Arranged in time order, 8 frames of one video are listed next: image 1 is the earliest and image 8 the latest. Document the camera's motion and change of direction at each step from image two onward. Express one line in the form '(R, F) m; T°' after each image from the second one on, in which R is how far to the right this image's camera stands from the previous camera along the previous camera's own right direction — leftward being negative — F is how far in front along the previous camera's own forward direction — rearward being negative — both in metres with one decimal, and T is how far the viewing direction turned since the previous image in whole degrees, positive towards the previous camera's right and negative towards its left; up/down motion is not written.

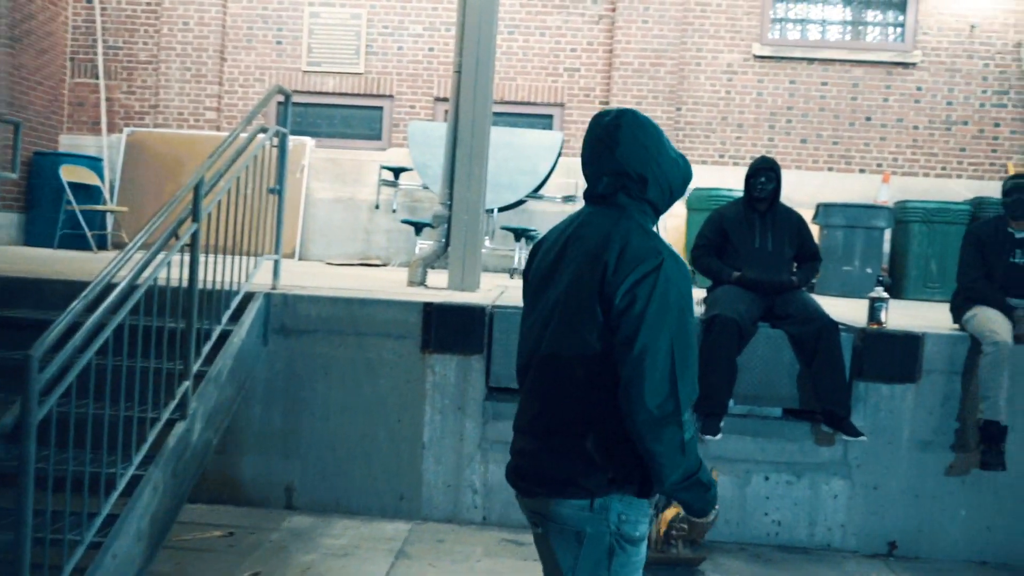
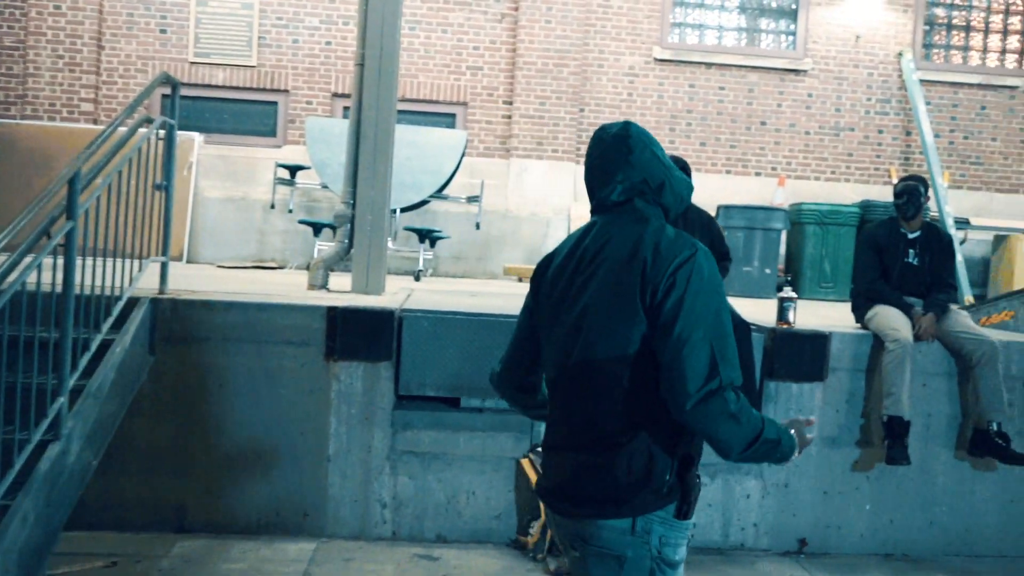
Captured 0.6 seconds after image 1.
(-0.1, +0.2) m; +7°
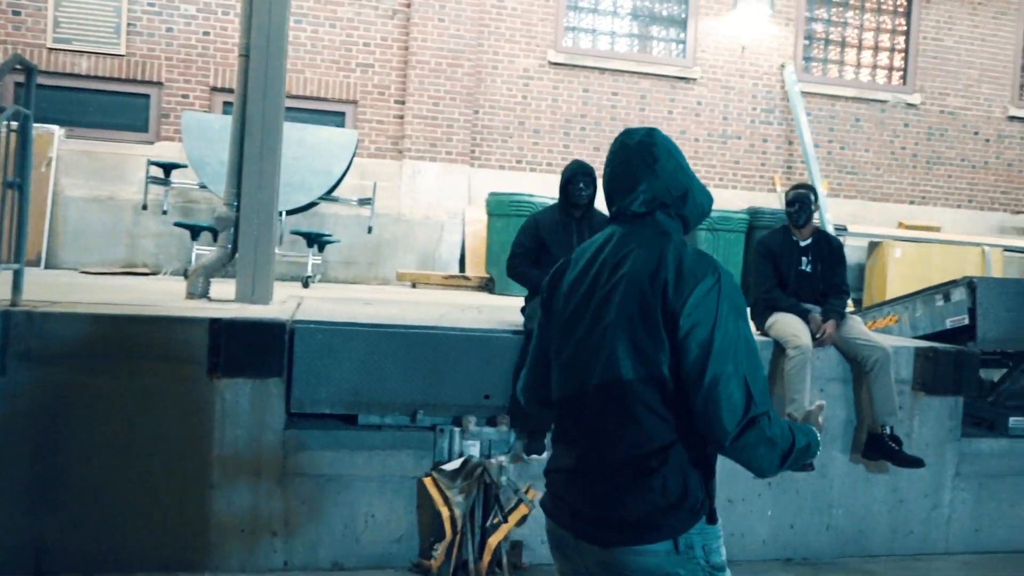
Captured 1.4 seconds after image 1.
(-0.1, +0.2) m; +8°
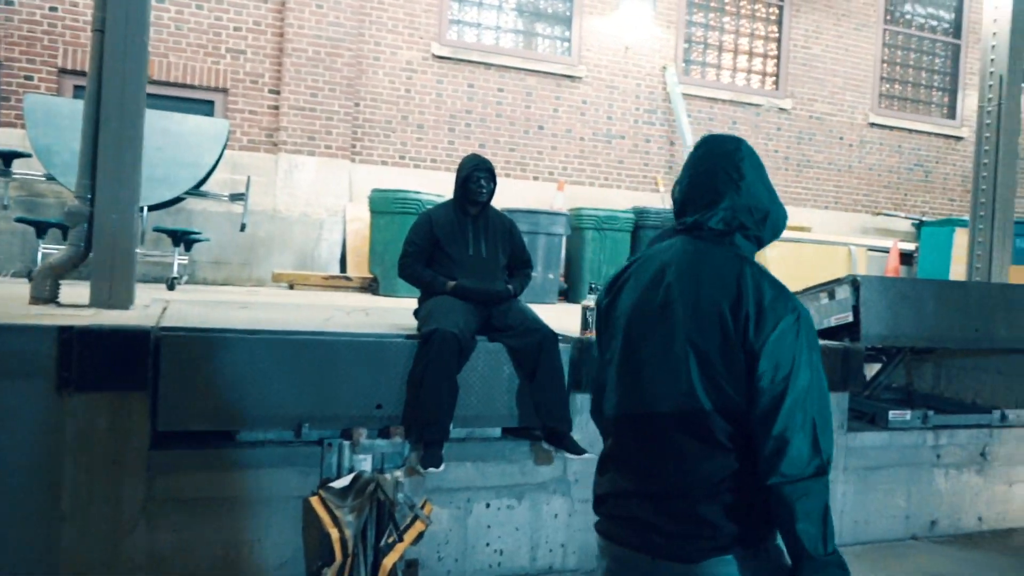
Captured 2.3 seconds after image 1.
(-0.1, +0.3) m; +9°
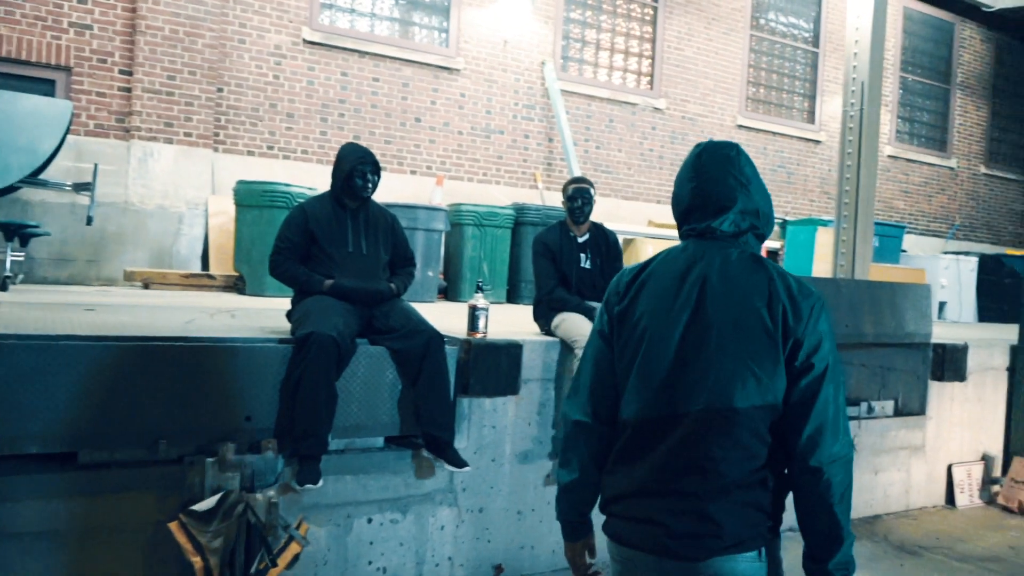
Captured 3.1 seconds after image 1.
(-0.1, +0.3) m; +9°
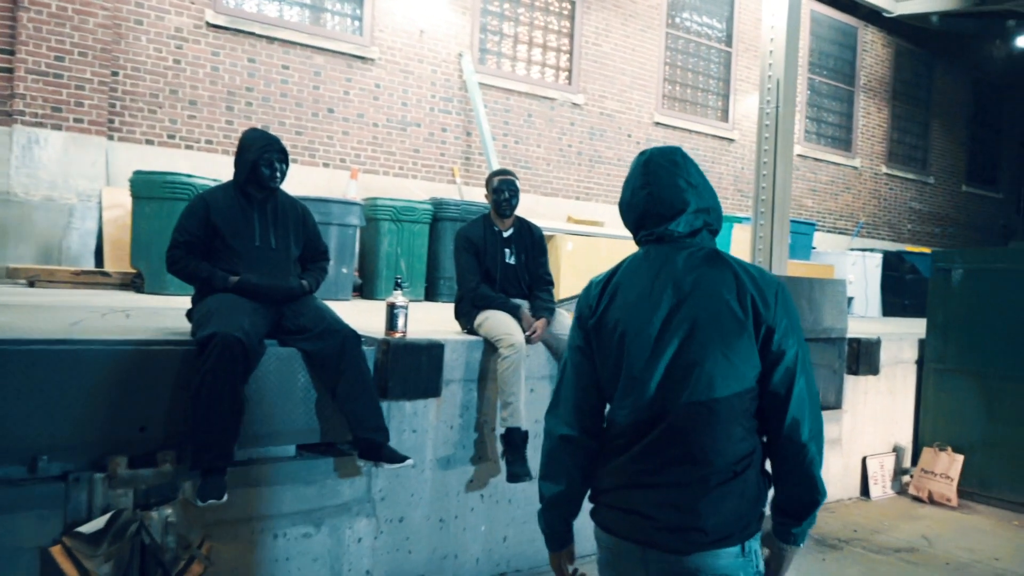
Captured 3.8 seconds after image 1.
(0.0, +0.2) m; +6°
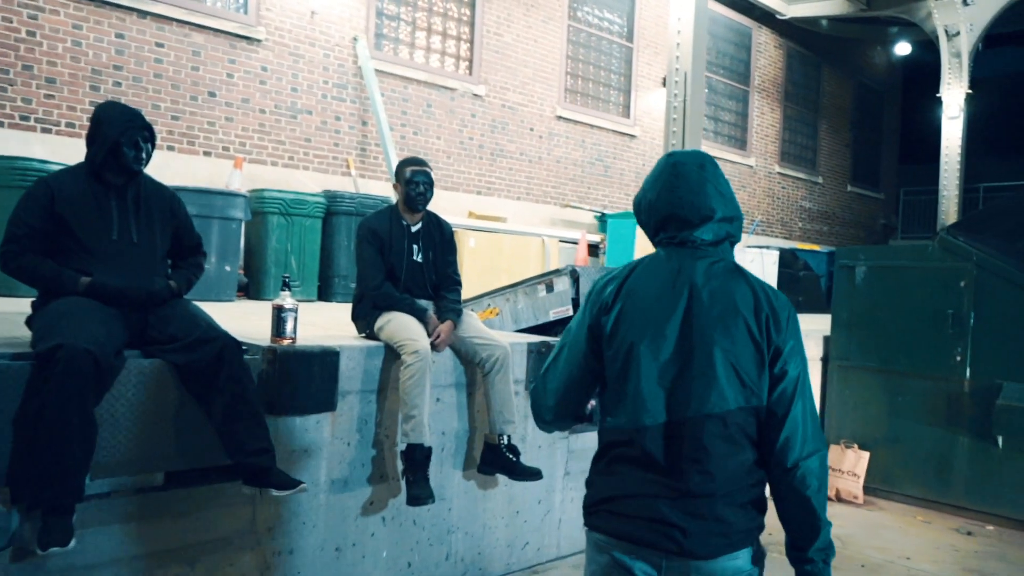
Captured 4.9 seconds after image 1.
(0.0, +0.4) m; +7°
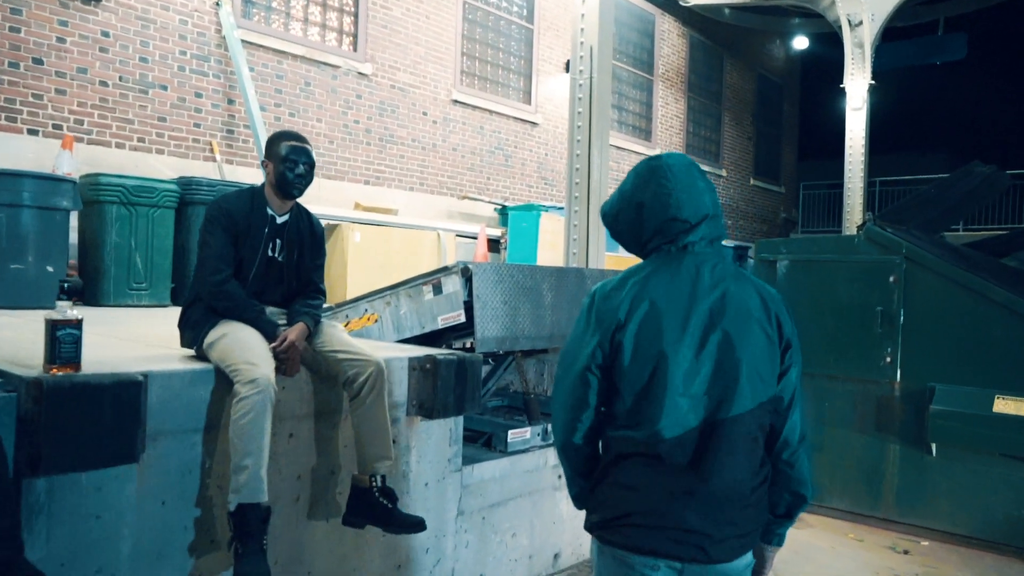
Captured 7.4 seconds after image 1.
(+0.1, +0.9) m; +7°
